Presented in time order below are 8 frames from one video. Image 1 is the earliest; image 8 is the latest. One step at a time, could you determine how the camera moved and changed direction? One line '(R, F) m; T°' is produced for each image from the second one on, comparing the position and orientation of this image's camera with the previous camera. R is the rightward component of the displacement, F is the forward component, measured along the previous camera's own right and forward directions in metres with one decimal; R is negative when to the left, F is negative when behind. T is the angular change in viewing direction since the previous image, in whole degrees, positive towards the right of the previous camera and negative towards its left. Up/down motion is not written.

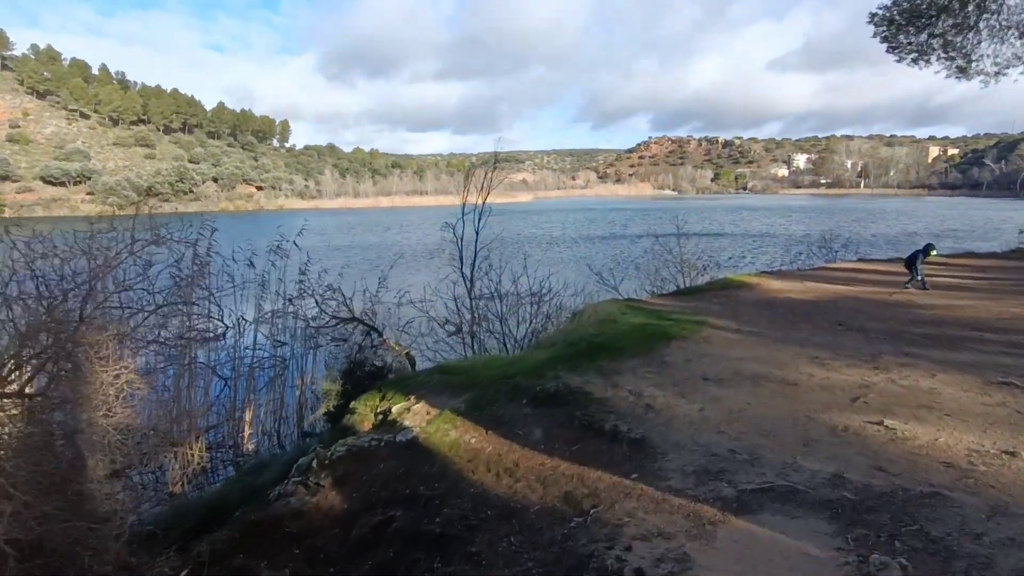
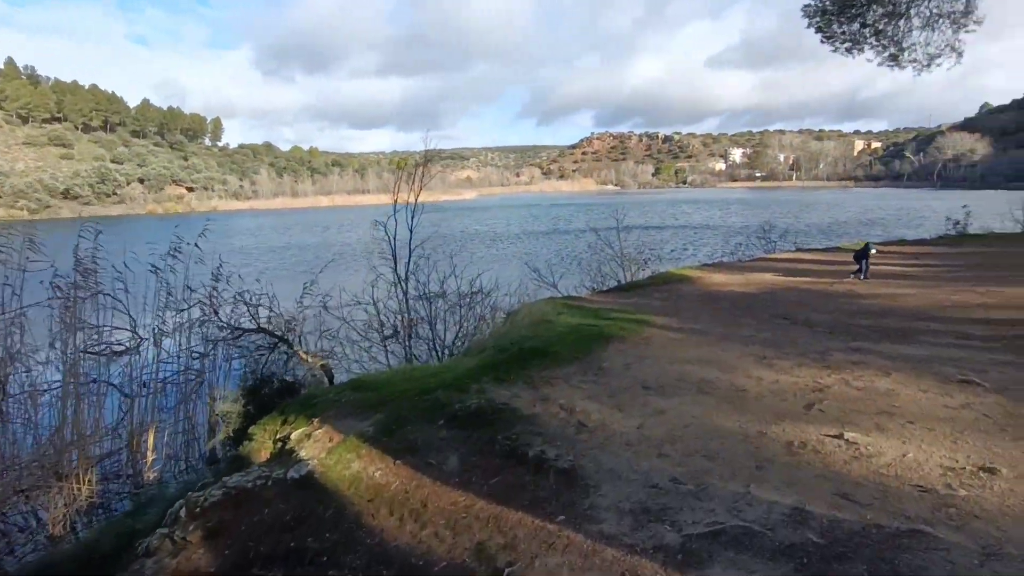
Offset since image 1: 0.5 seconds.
(+0.3, +0.8) m; +5°
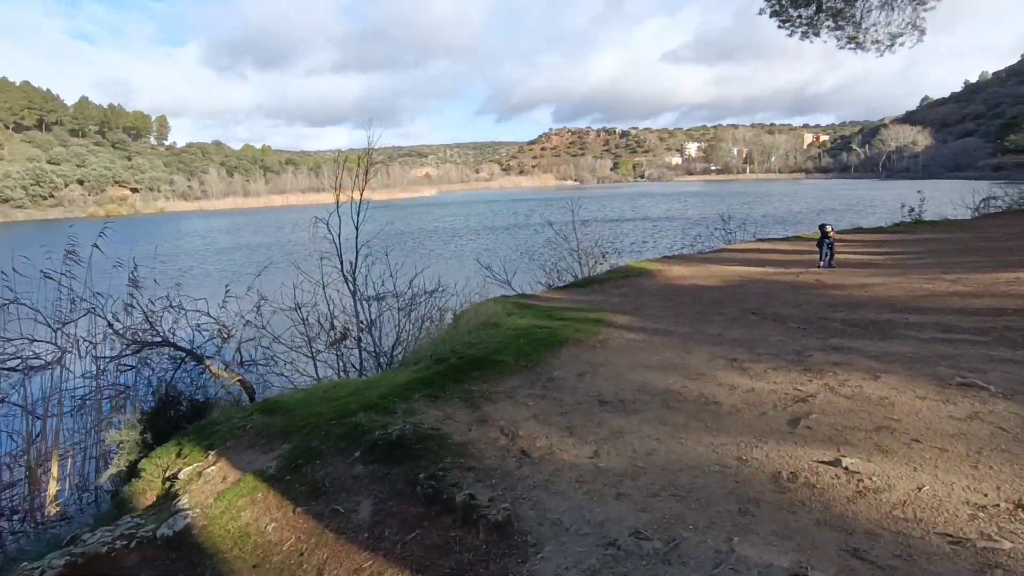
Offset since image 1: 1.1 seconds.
(+0.2, +0.9) m; +4°
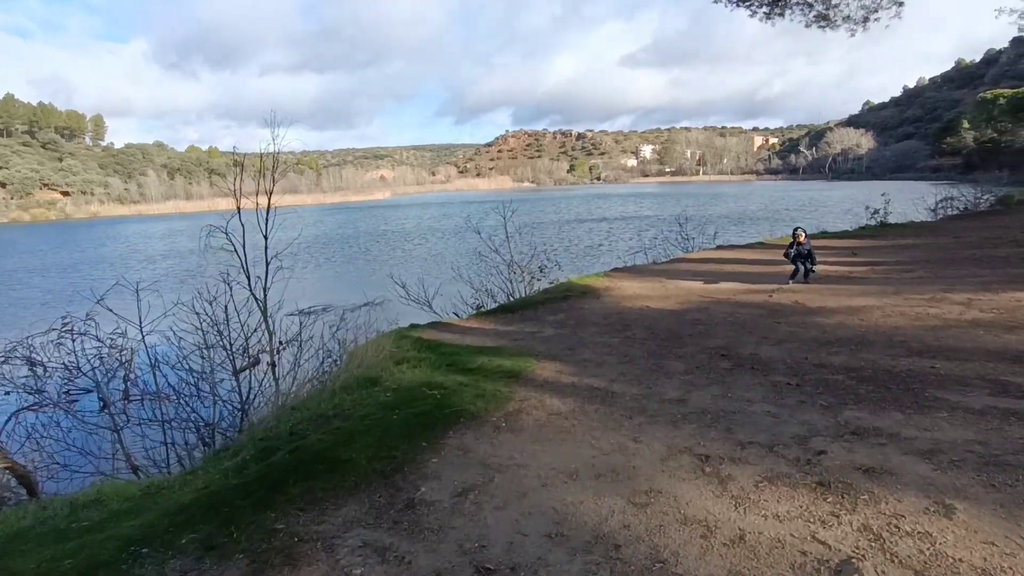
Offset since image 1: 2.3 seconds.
(+0.7, +2.0) m; +4°
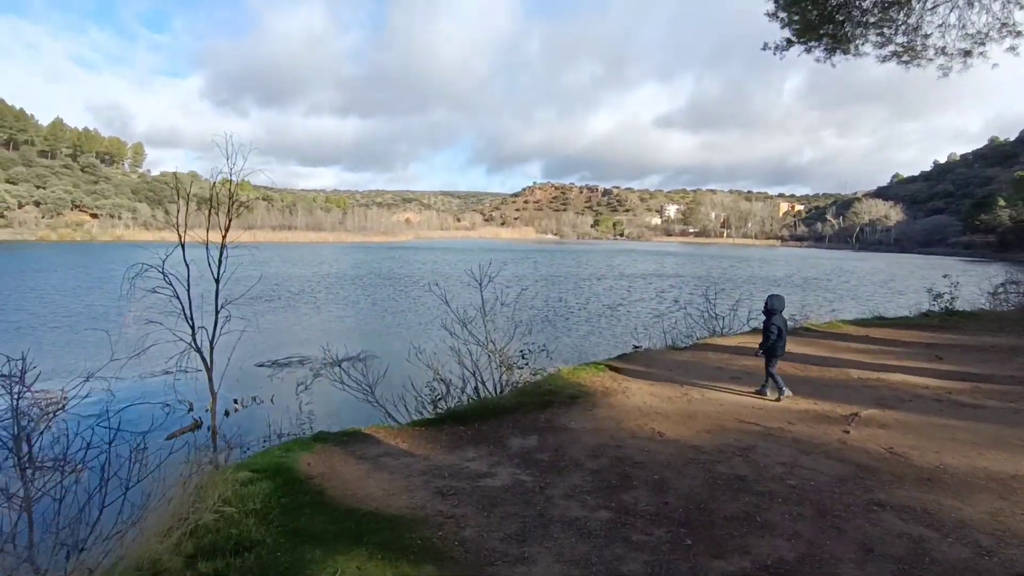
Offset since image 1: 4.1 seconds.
(+0.6, +2.6) m; -2°
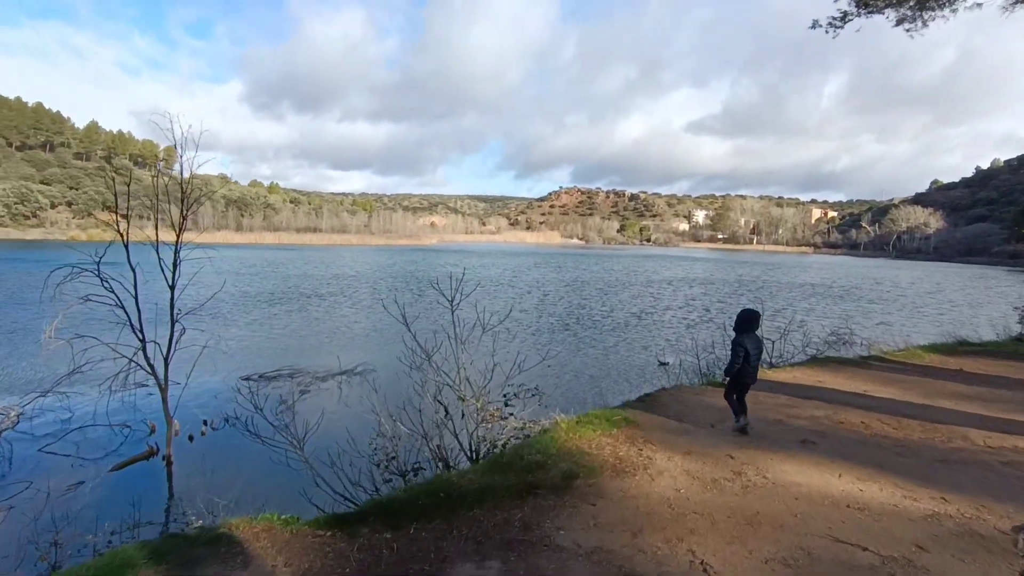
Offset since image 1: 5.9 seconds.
(+0.4, +2.2) m; -2°
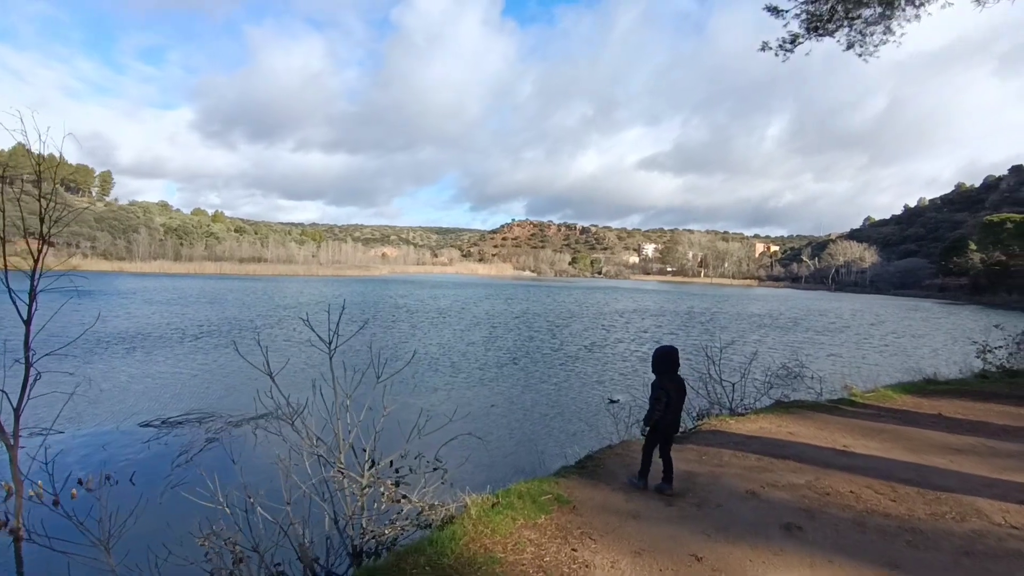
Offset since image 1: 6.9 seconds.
(+0.4, +1.4) m; +4°
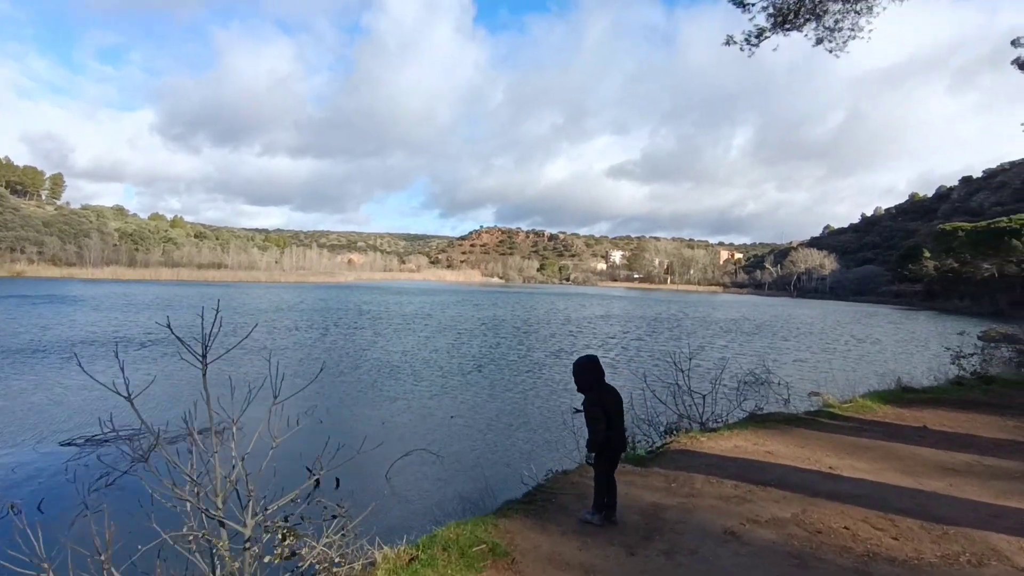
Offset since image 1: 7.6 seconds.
(+0.3, +0.9) m; +3°
